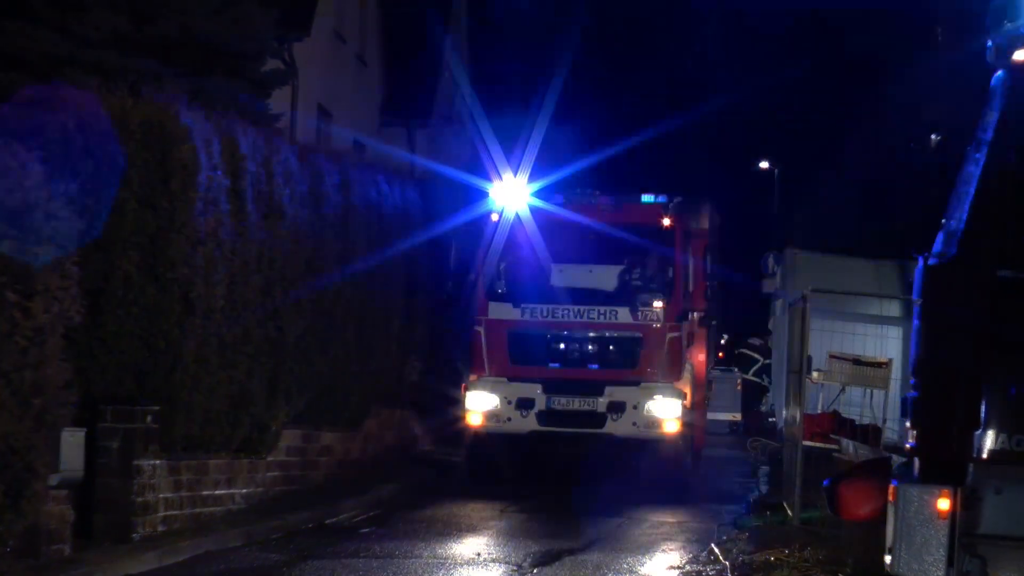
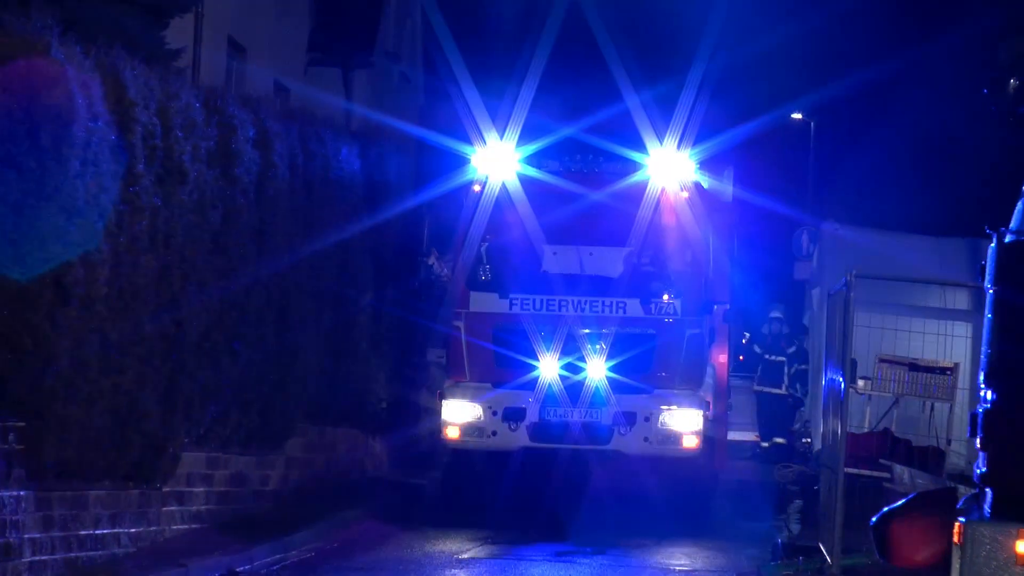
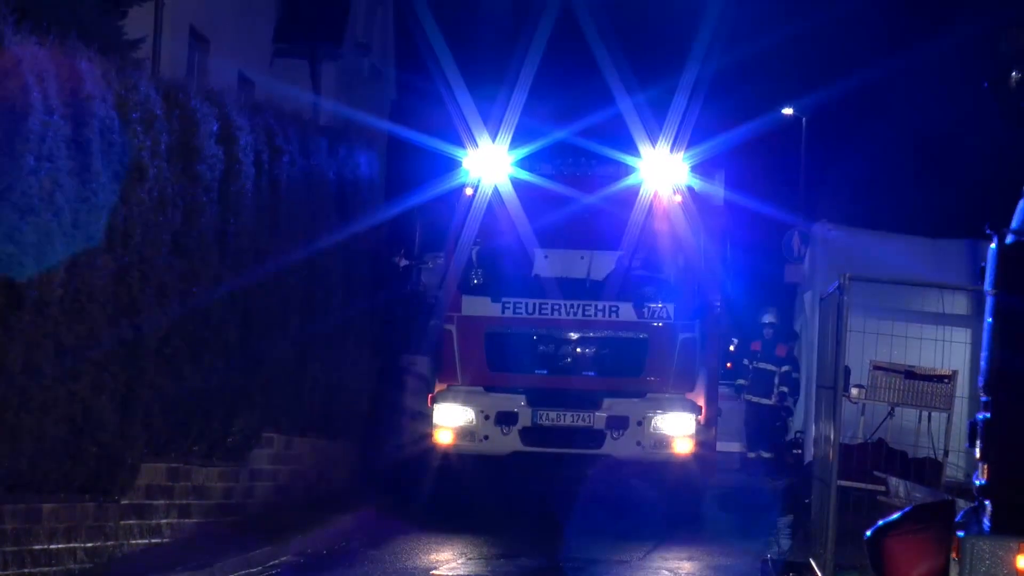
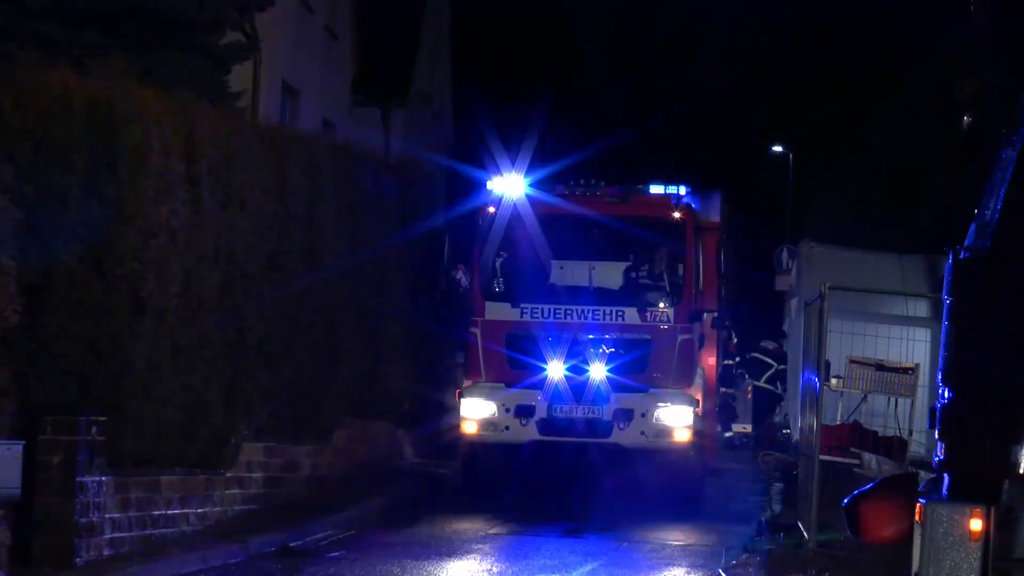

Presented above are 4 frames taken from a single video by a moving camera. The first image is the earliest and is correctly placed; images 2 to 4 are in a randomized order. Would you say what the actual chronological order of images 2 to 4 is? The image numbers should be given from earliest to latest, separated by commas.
4, 2, 3
